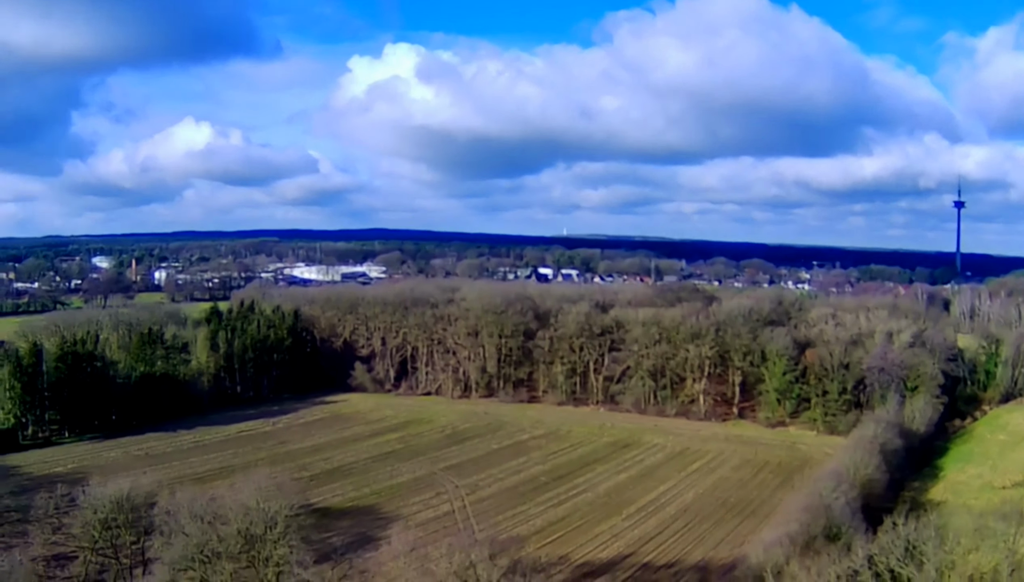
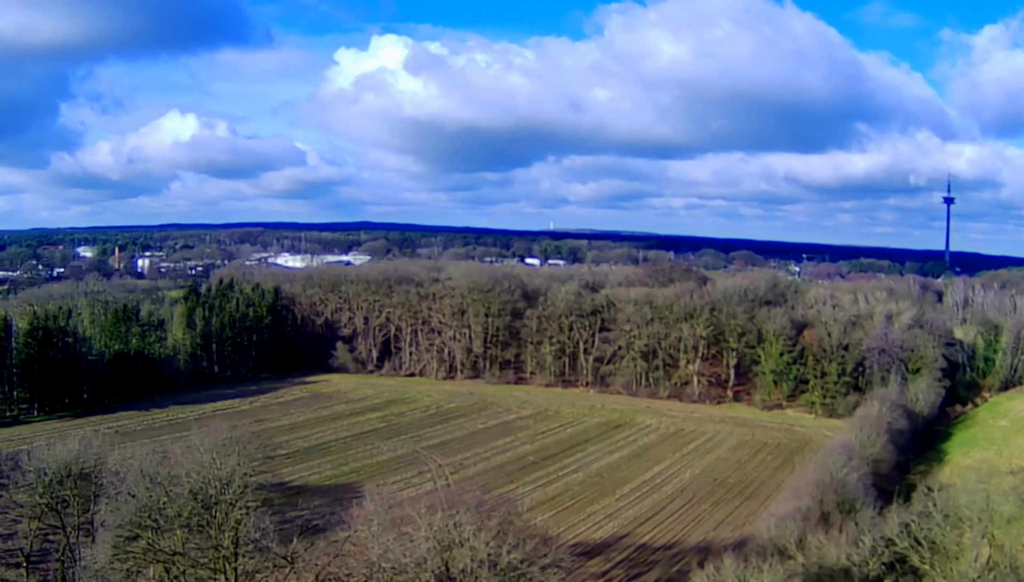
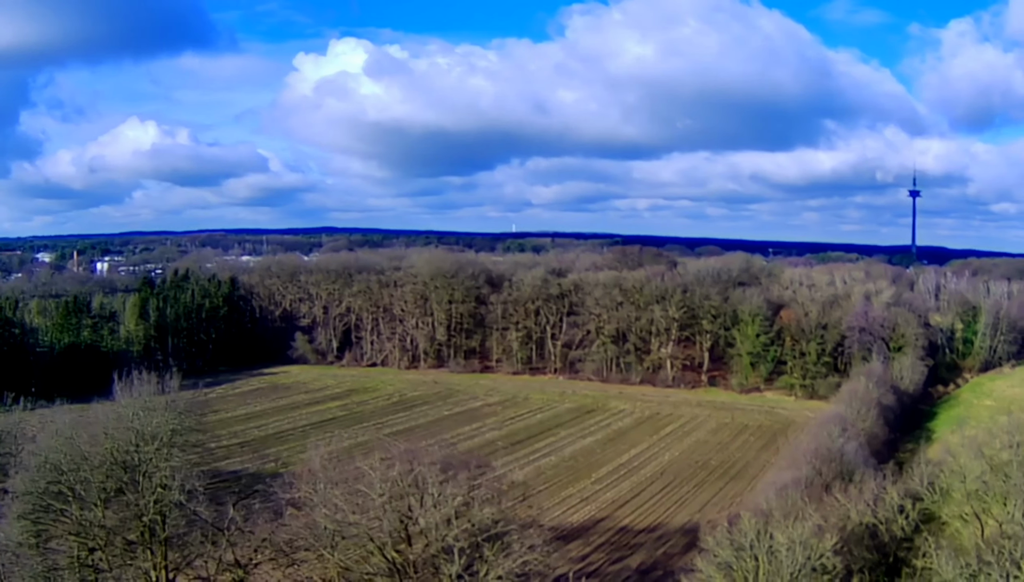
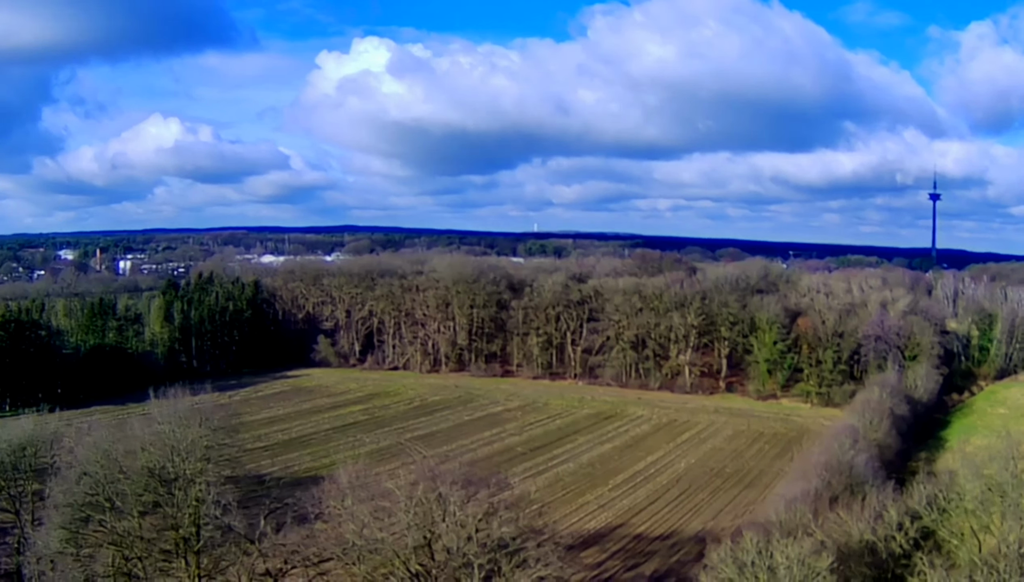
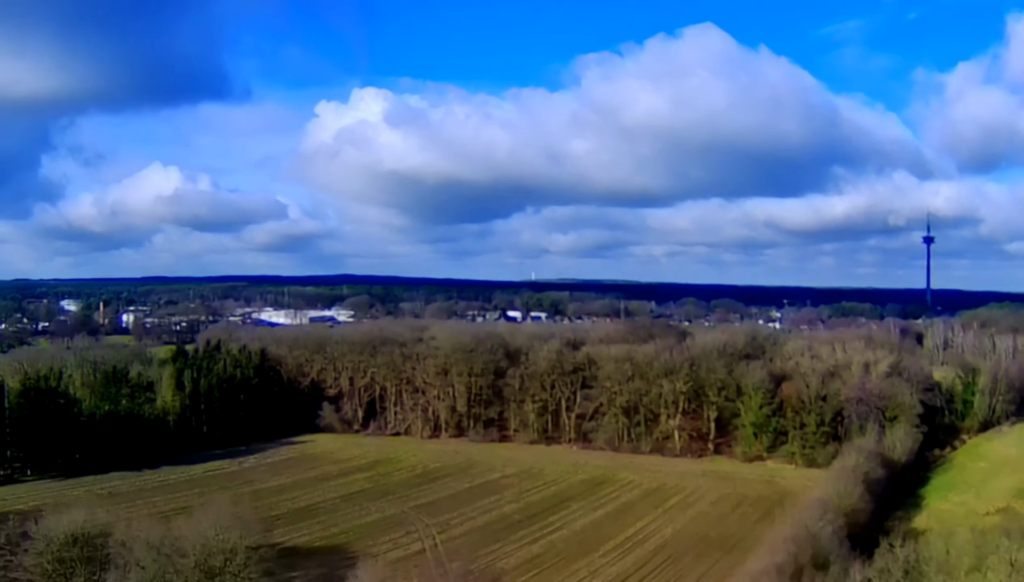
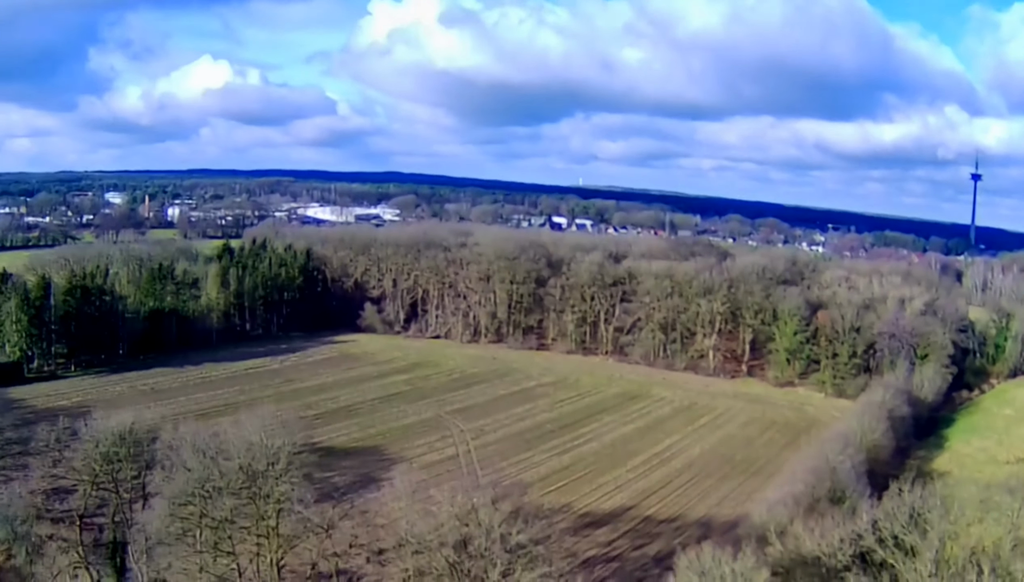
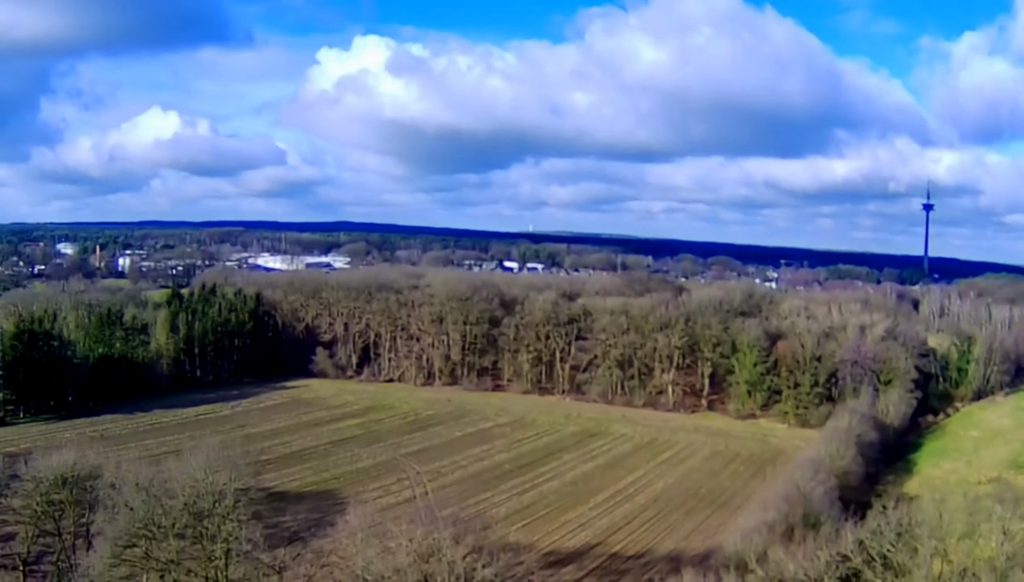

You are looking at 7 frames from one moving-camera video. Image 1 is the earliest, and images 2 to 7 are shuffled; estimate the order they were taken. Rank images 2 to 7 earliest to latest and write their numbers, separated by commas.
6, 5, 7, 2, 4, 3
